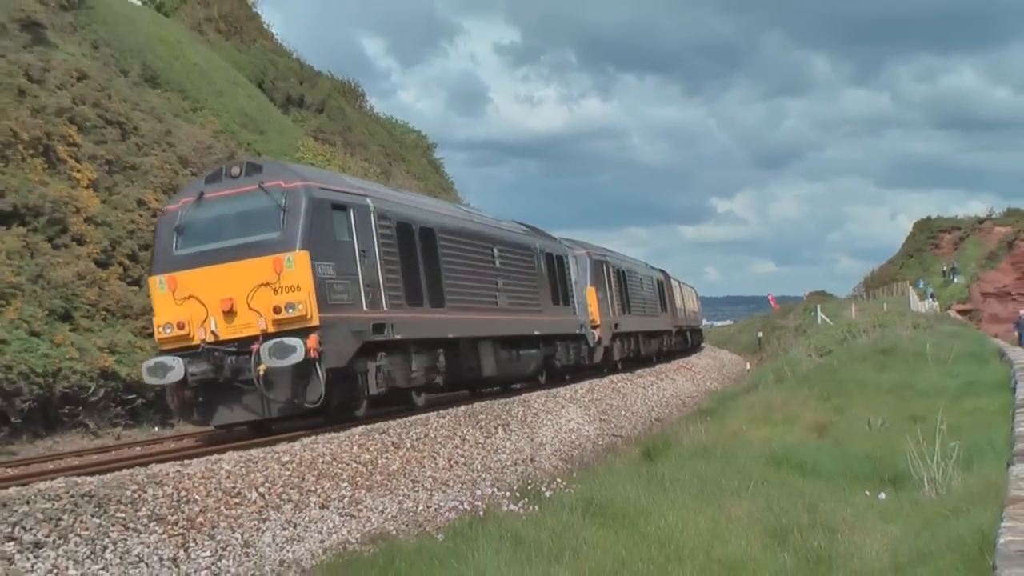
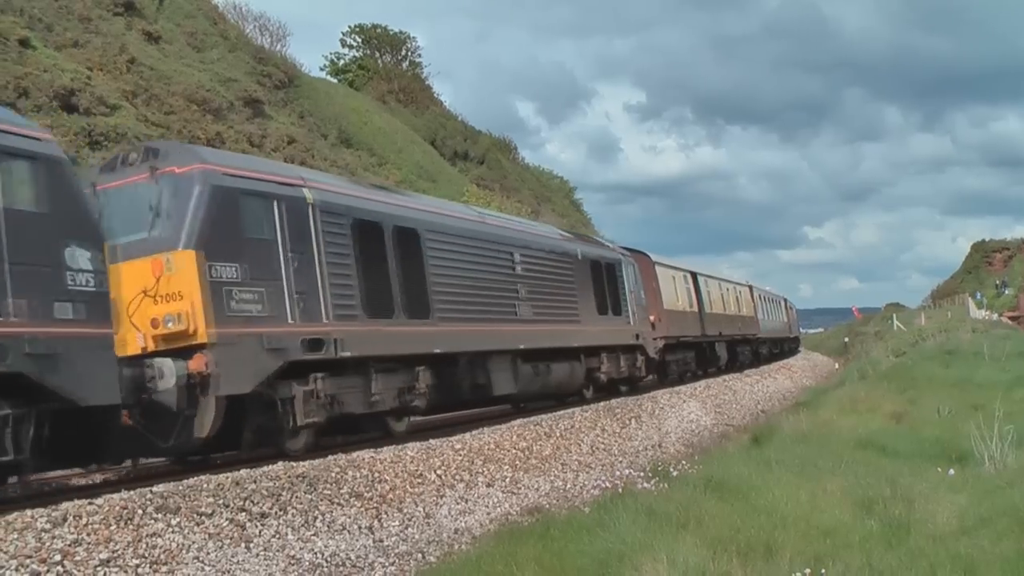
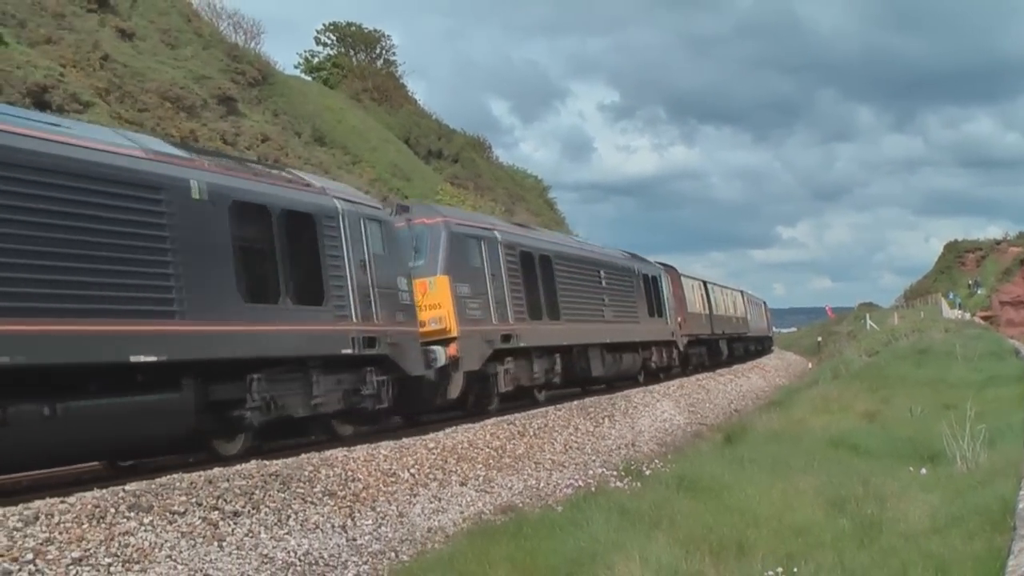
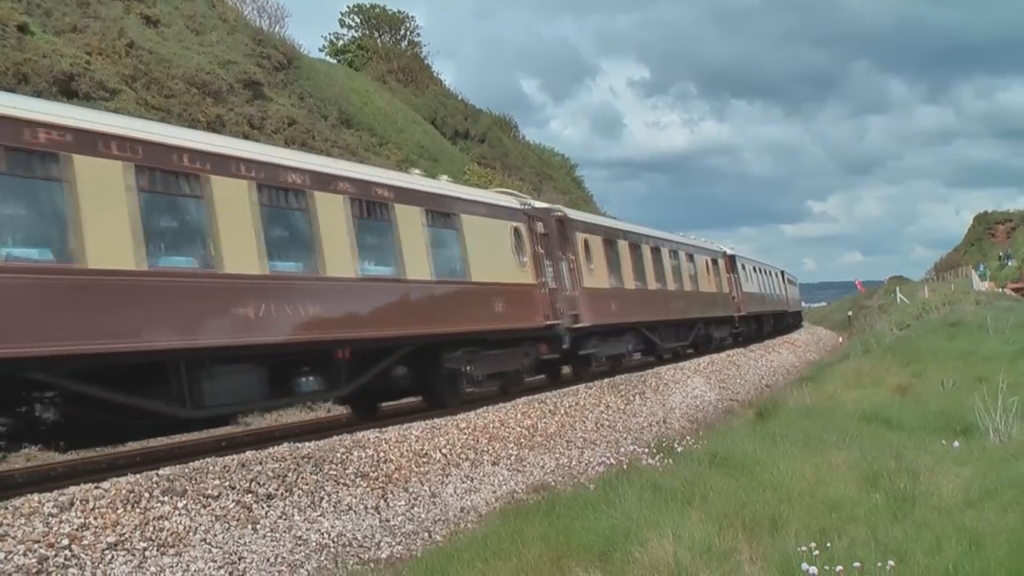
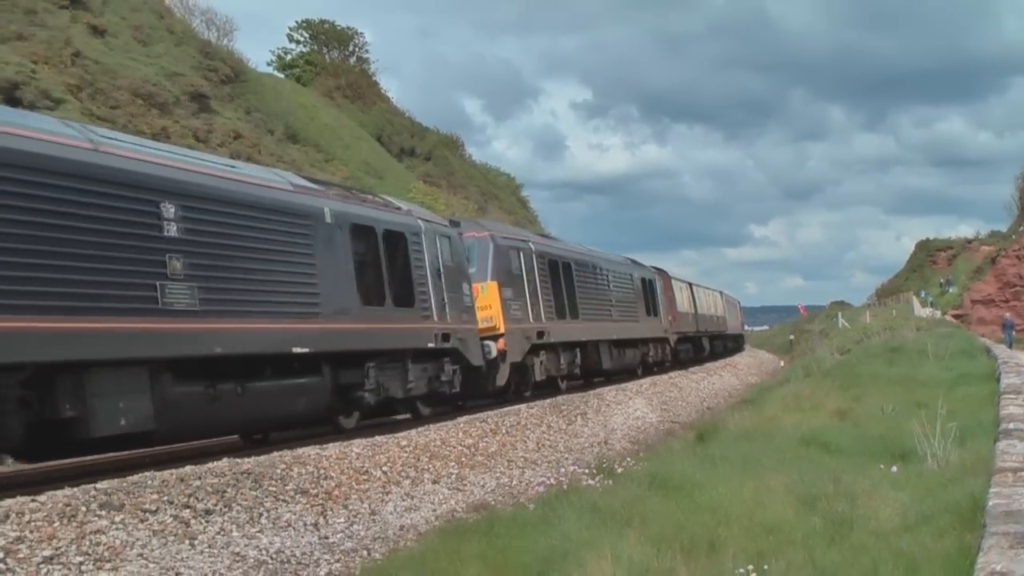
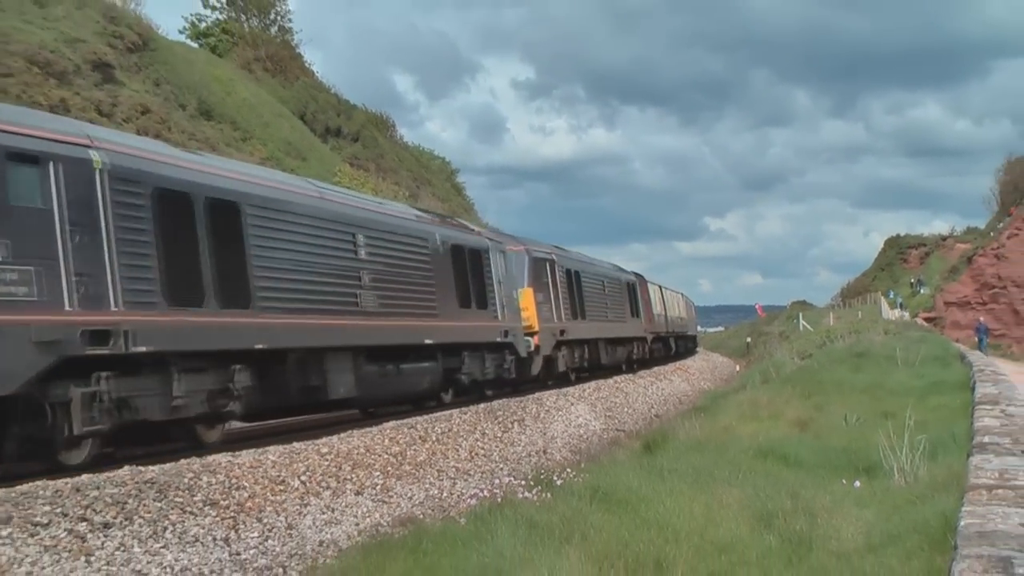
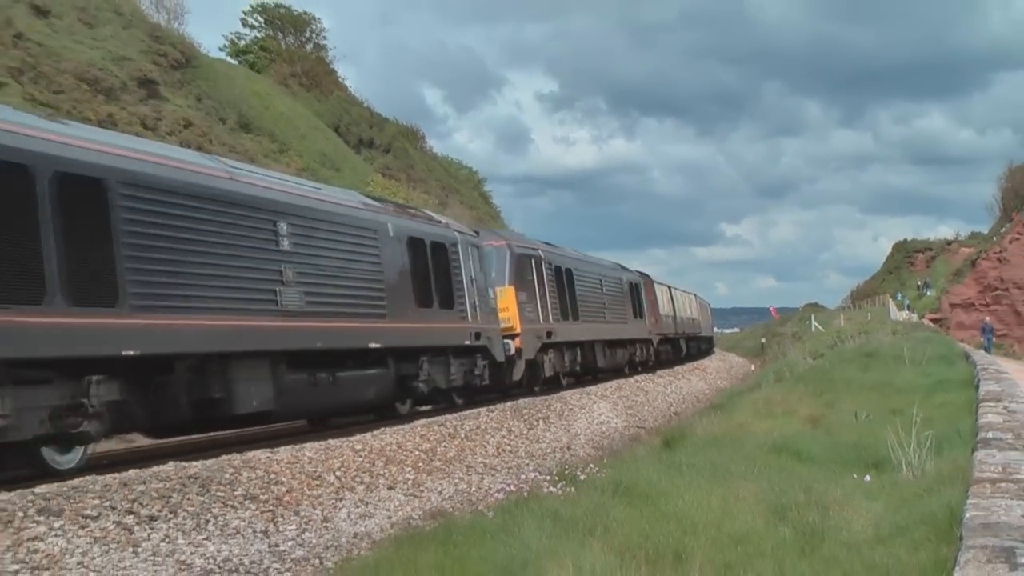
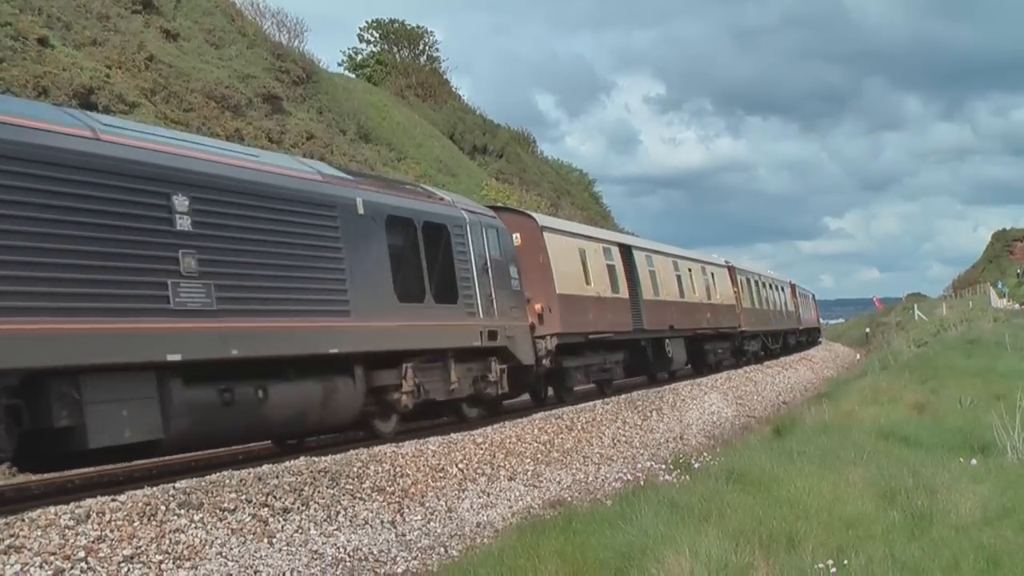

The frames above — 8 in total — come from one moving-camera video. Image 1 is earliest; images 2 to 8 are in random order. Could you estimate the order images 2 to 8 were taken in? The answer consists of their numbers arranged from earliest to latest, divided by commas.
6, 7, 5, 3, 2, 8, 4
